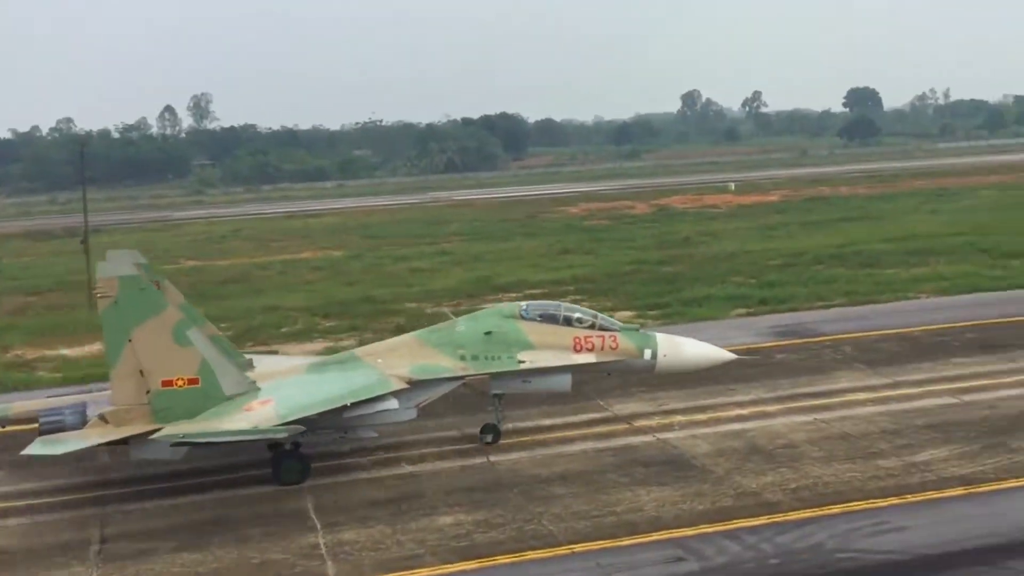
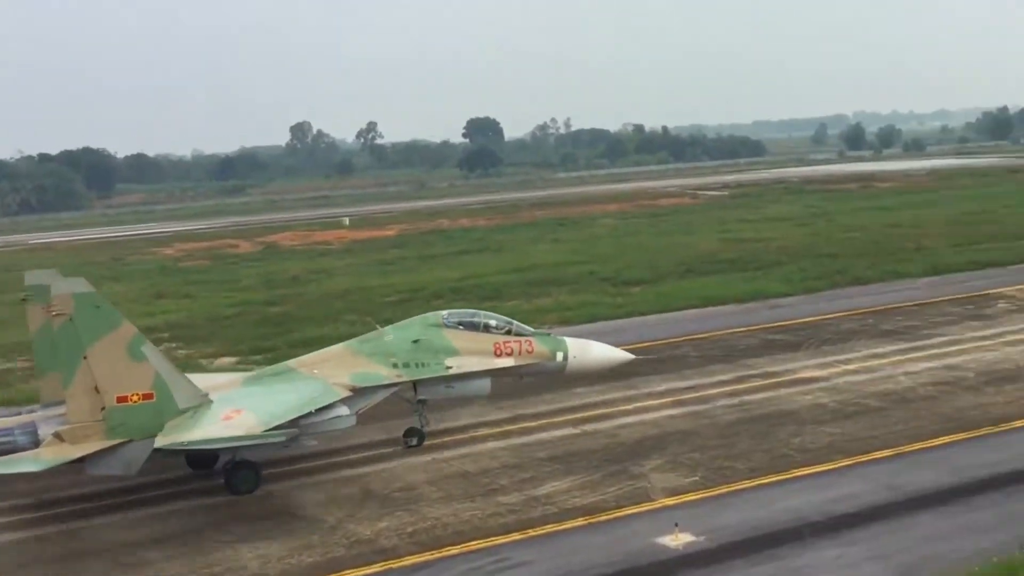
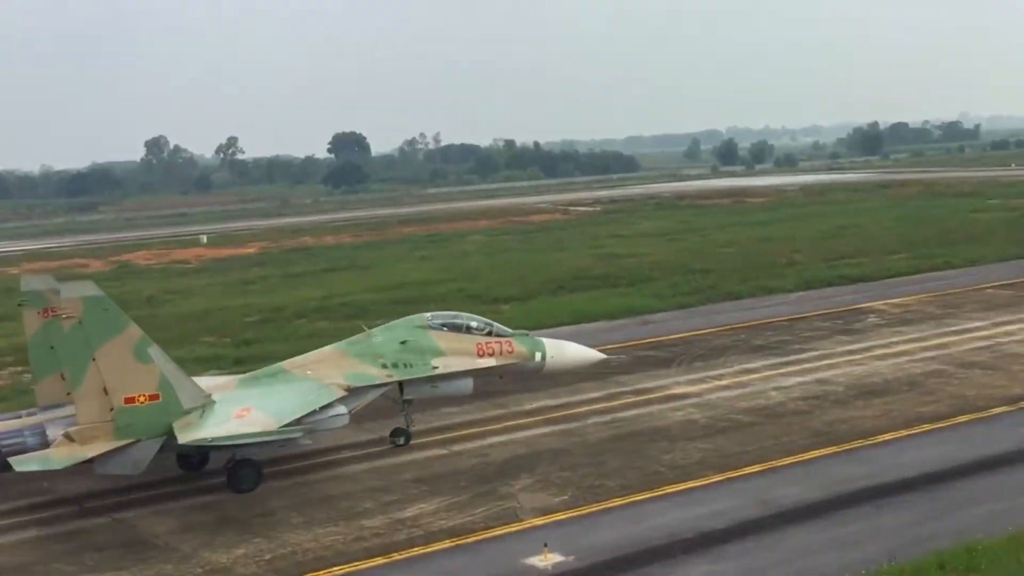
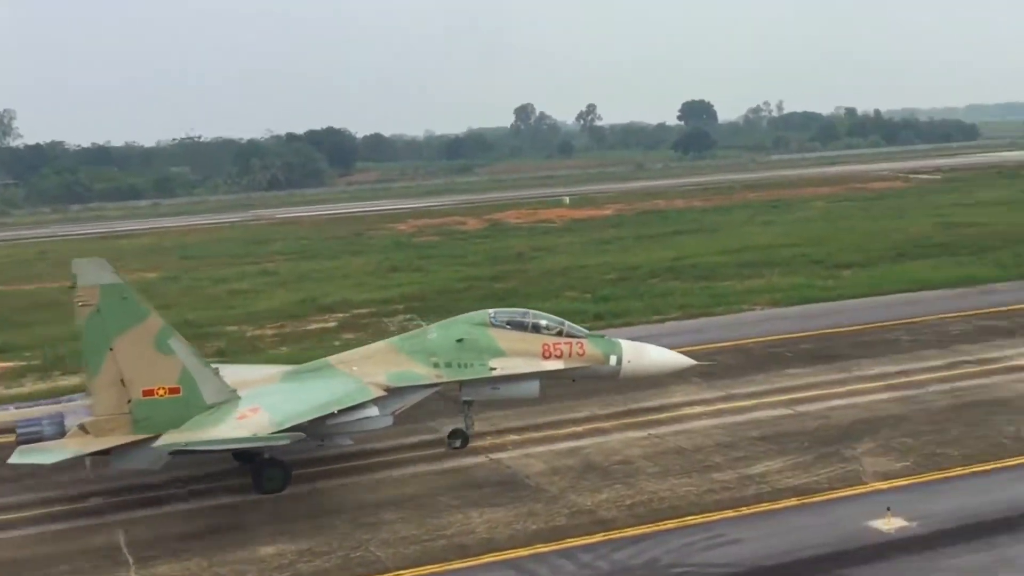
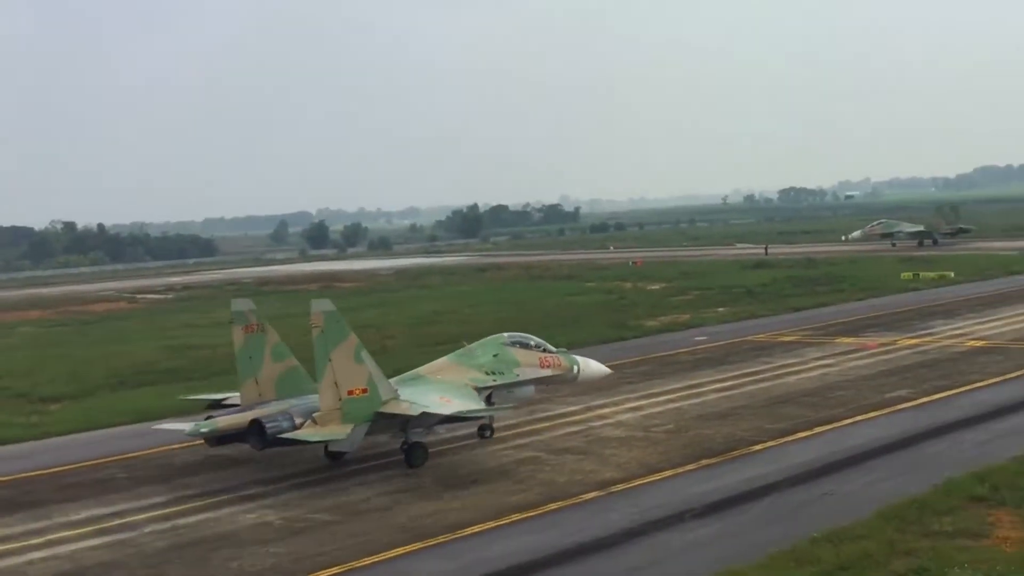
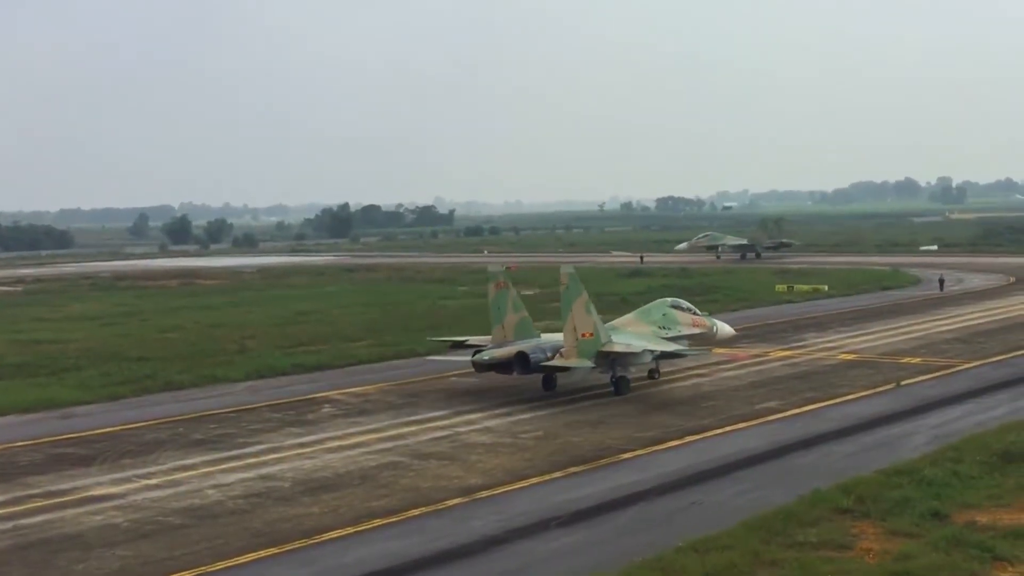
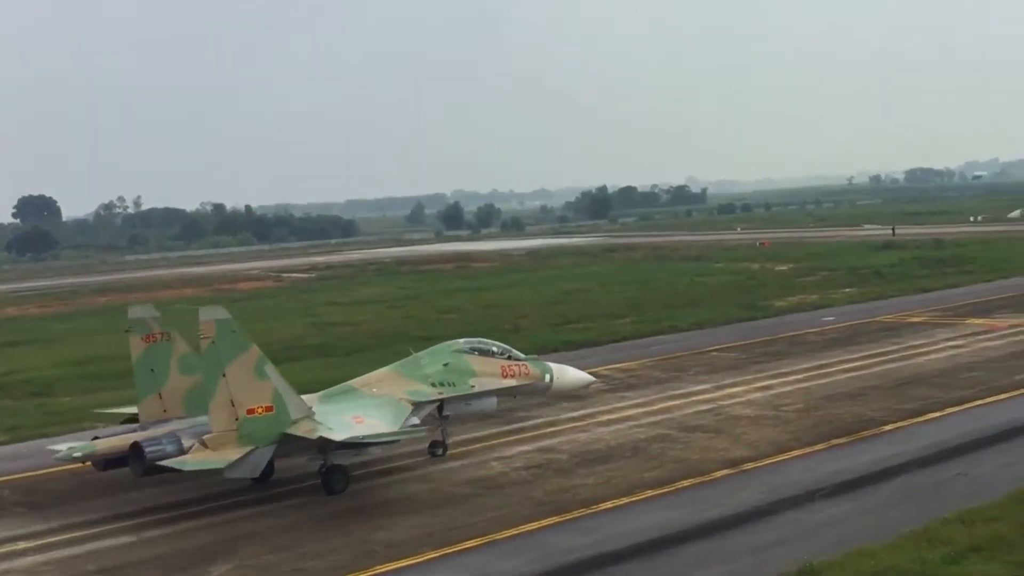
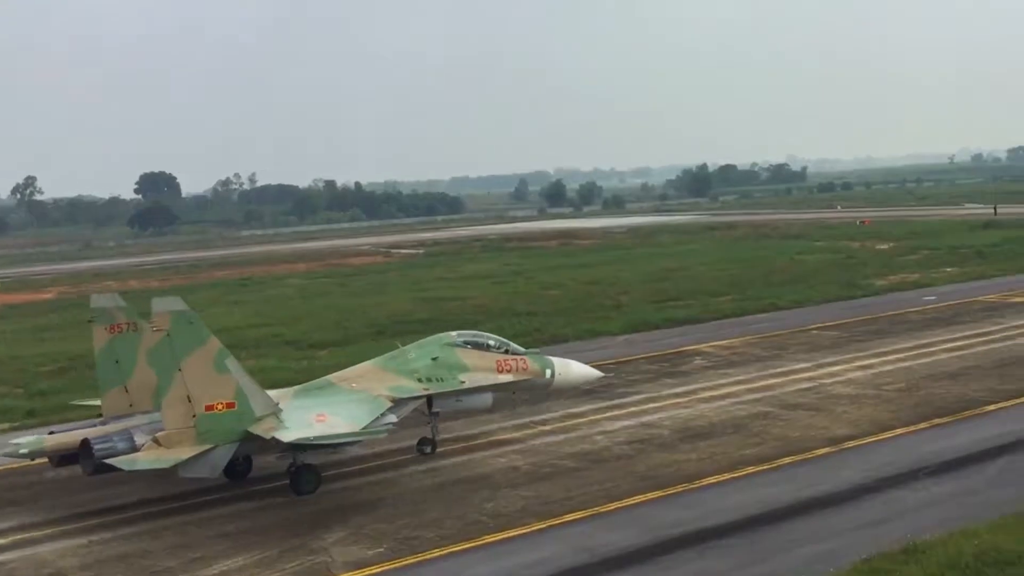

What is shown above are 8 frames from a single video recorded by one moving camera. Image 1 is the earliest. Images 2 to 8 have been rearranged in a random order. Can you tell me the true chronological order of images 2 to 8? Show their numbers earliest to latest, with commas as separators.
4, 2, 3, 8, 7, 5, 6
